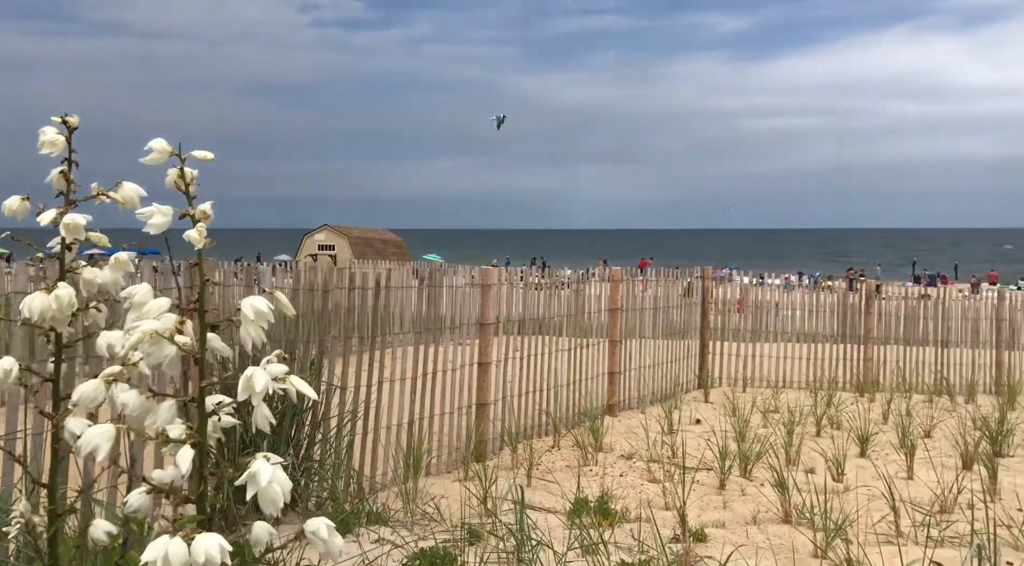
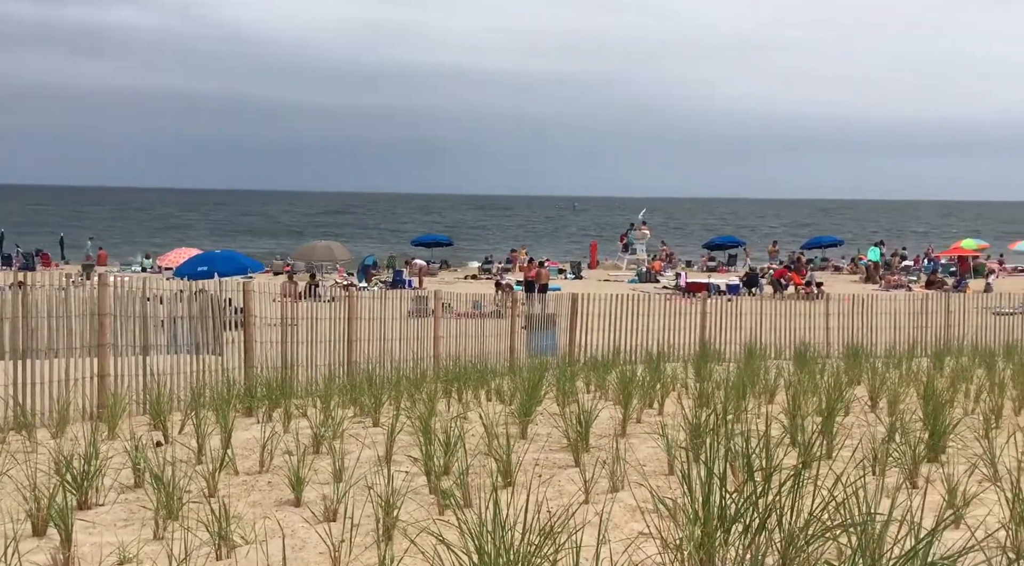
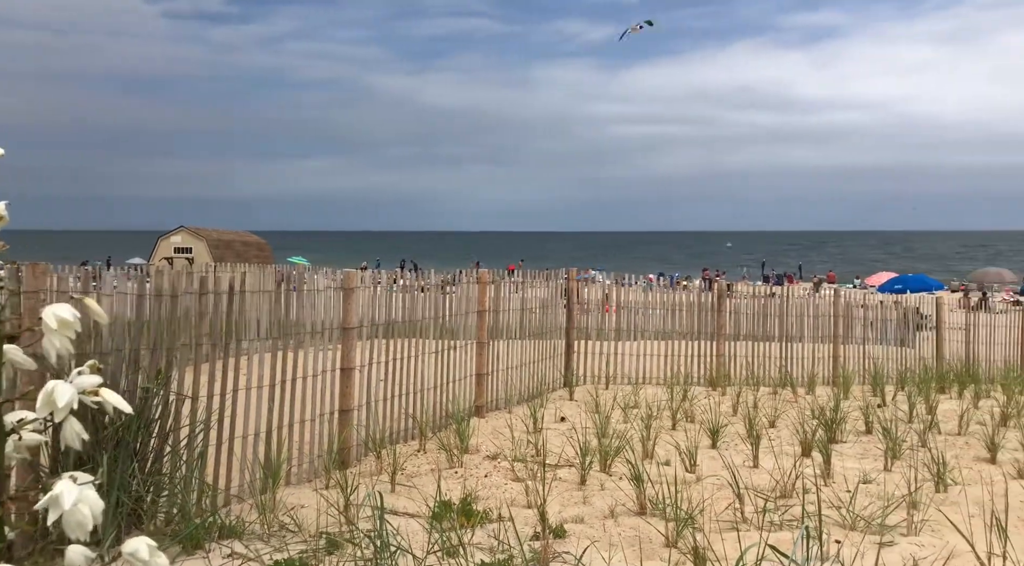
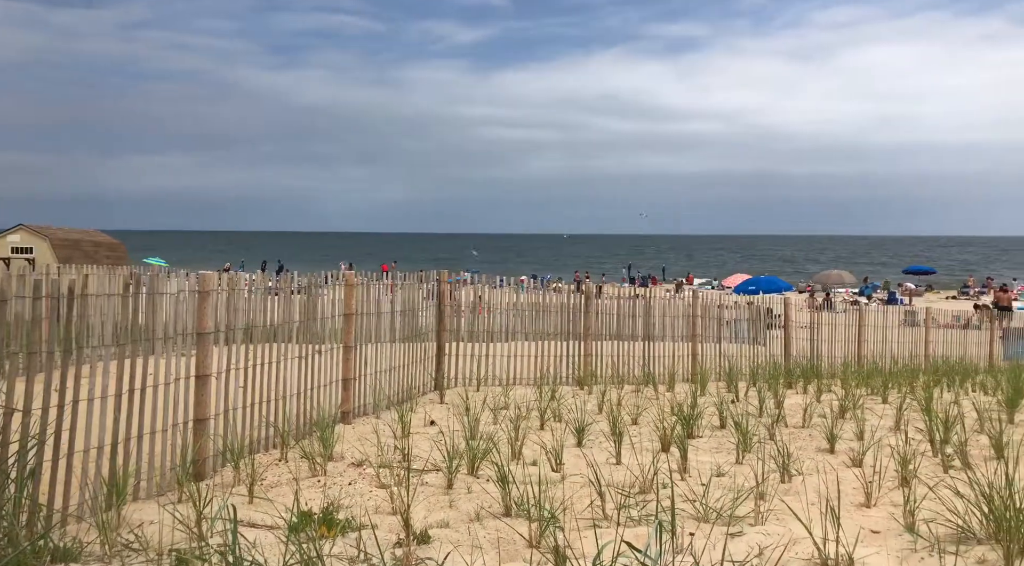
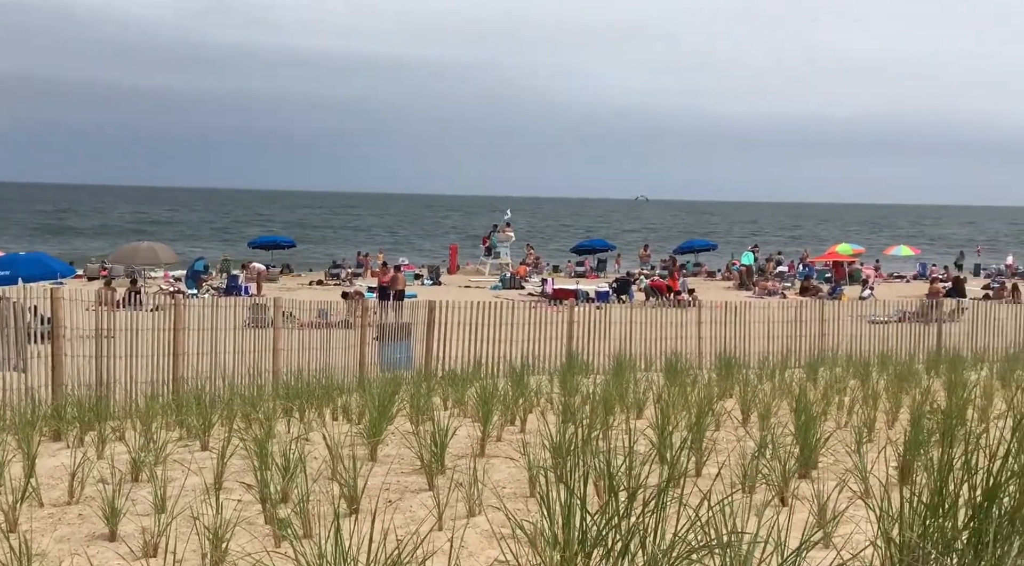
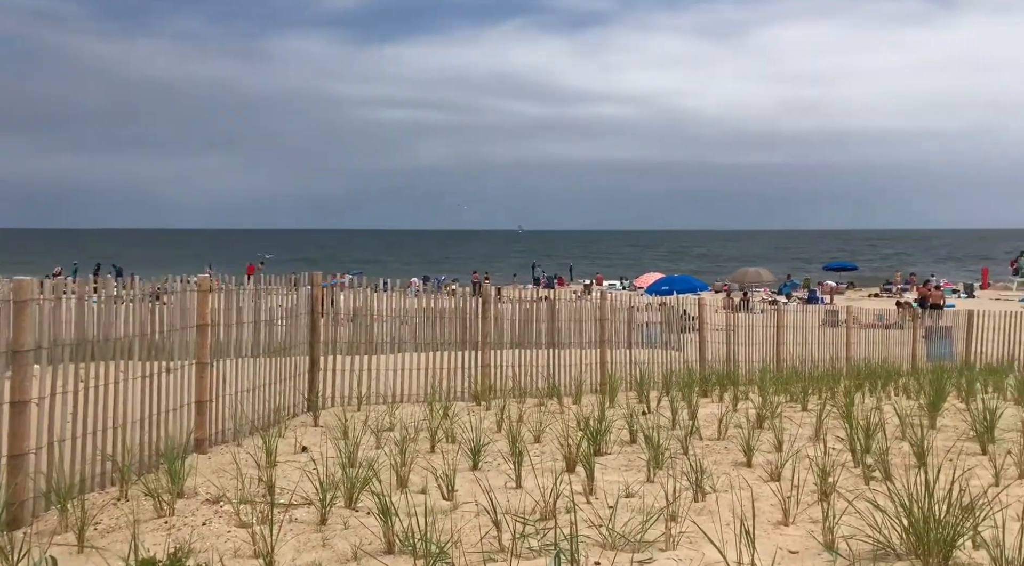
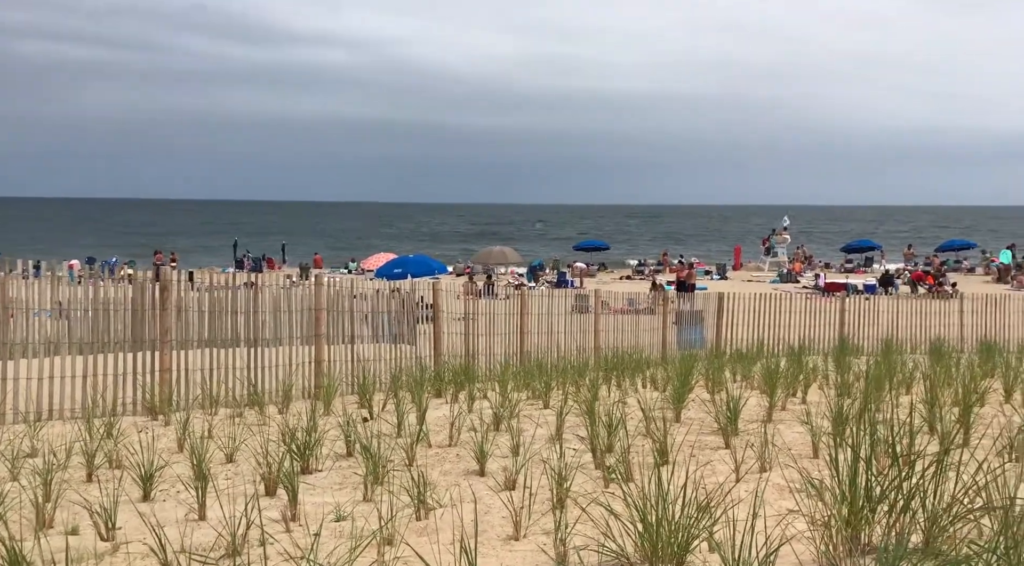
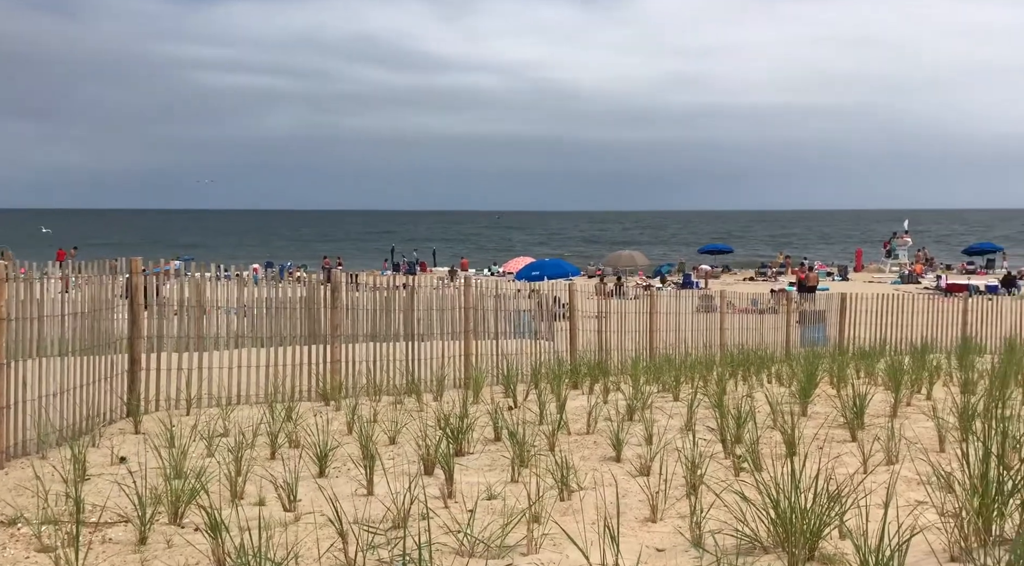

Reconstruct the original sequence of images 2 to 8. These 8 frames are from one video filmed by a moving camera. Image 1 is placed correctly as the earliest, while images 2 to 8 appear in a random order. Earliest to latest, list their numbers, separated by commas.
3, 4, 6, 8, 7, 2, 5
